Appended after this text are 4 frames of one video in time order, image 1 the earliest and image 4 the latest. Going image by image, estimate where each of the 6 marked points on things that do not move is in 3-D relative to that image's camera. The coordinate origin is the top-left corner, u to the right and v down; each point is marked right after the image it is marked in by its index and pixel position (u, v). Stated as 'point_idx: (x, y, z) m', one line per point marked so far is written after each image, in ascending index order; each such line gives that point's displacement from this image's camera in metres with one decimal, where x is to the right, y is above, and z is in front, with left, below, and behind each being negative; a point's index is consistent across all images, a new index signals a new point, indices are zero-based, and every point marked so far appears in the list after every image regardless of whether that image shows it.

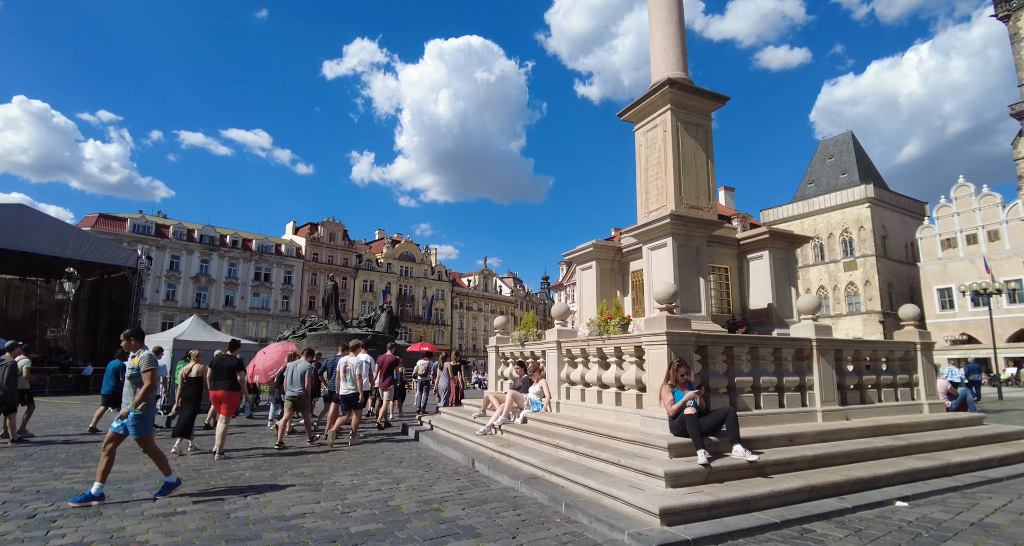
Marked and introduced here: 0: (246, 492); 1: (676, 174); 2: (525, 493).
0: (-2.9, -2.4, +6.1) m
1: (+3.0, +1.8, +10.3) m
2: (+0.1, -2.3, +6.0) m
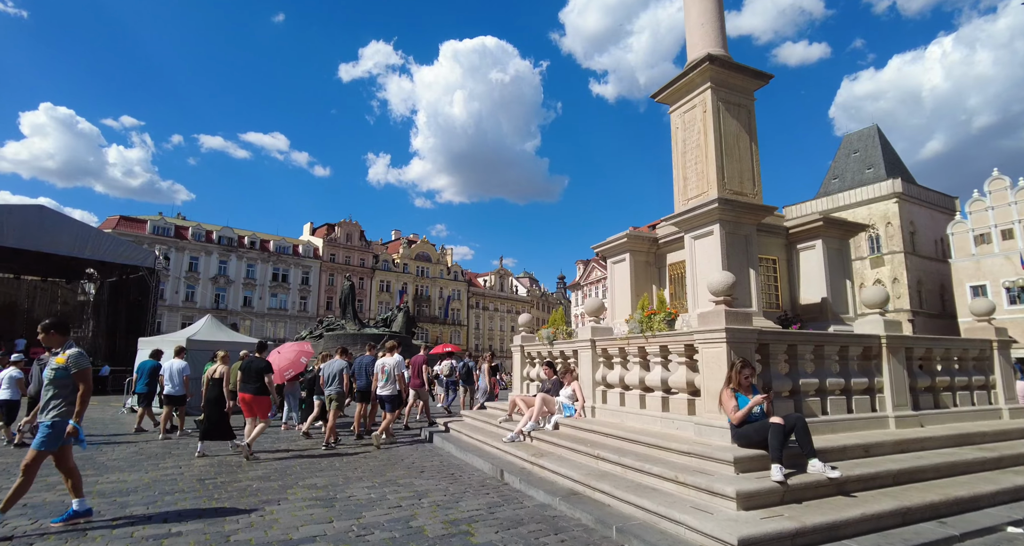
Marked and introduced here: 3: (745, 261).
0: (-2.5, -2.3, +5.4) m
1: (+3.5, +1.9, +9.5) m
2: (+0.5, -2.2, +5.2) m
3: (+3.3, +0.2, +8.0) m
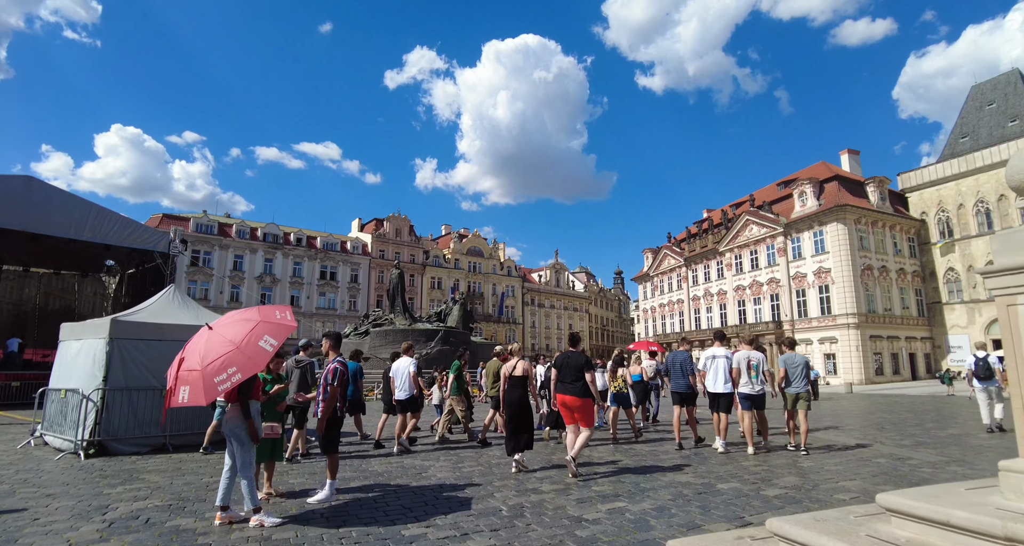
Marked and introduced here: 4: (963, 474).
0: (-0.6, -0.9, -2.3) m
1: (+5.6, +3.4, +1.2) m
2: (+2.4, -0.8, -2.8) m
3: (+5.4, +1.7, -0.2) m
4: (+5.6, -2.5, +7.0) m
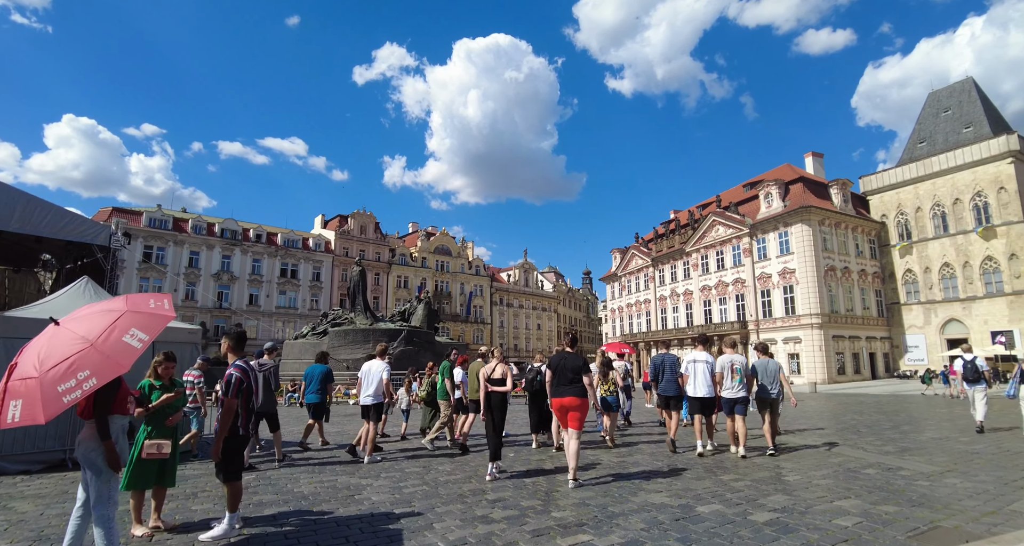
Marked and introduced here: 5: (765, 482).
0: (-0.7, -0.8, -3.4) m
1: (+5.4, +3.5, +0.5) m
2: (+2.3, -0.7, -3.7) m
3: (+5.2, +1.8, -1.0) m
4: (+5.1, -2.4, +6.3) m
5: (+2.9, -2.4, +6.5) m
